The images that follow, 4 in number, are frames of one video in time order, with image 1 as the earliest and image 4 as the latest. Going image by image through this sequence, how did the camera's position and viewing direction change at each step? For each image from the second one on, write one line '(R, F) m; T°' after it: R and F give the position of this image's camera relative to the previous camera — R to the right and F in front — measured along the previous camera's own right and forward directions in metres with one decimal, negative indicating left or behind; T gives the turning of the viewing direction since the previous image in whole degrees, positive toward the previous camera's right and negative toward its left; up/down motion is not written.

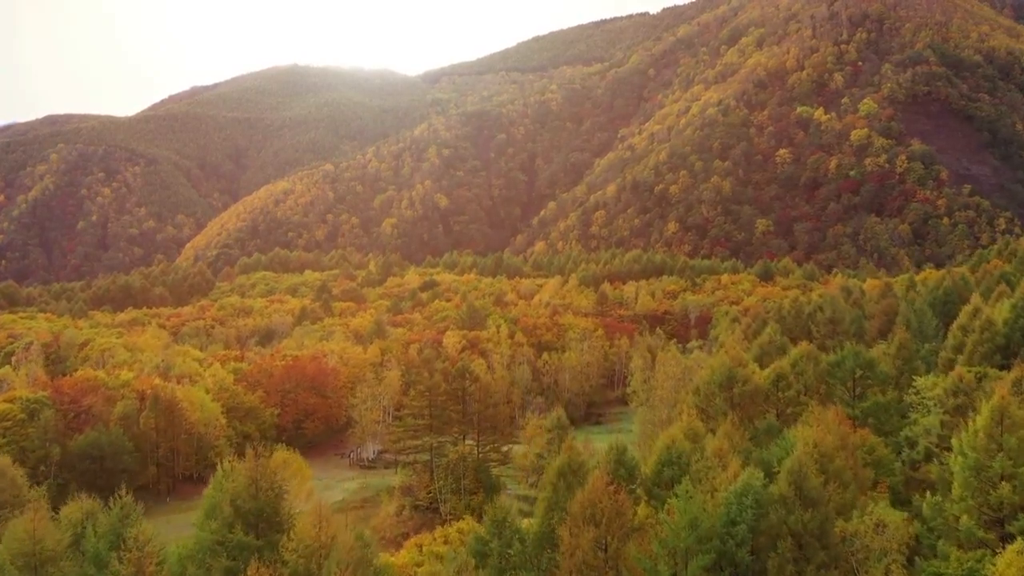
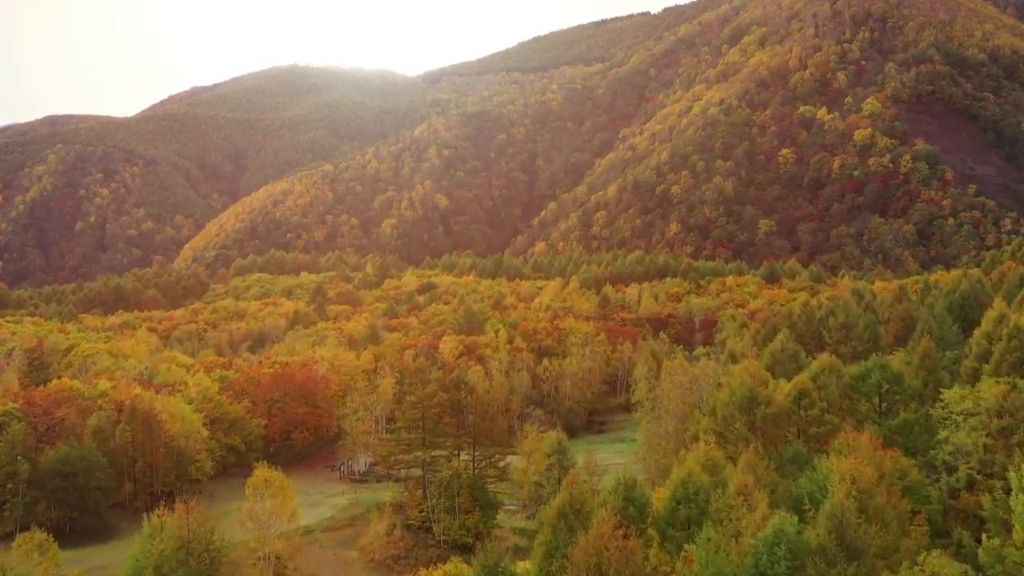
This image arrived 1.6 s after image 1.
(+0.2, +3.4) m; 0°
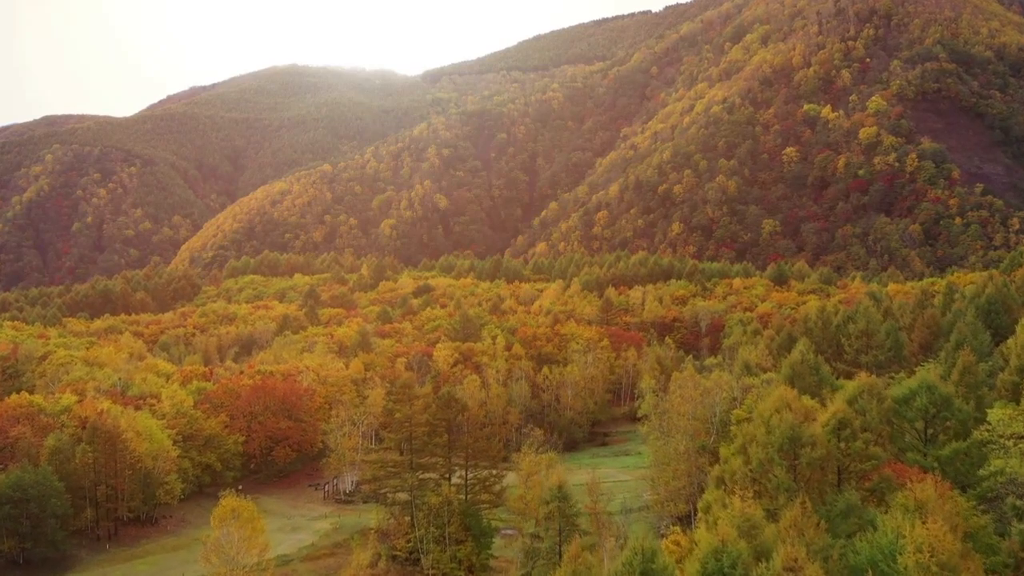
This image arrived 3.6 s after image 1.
(+0.3, +4.8) m; 0°
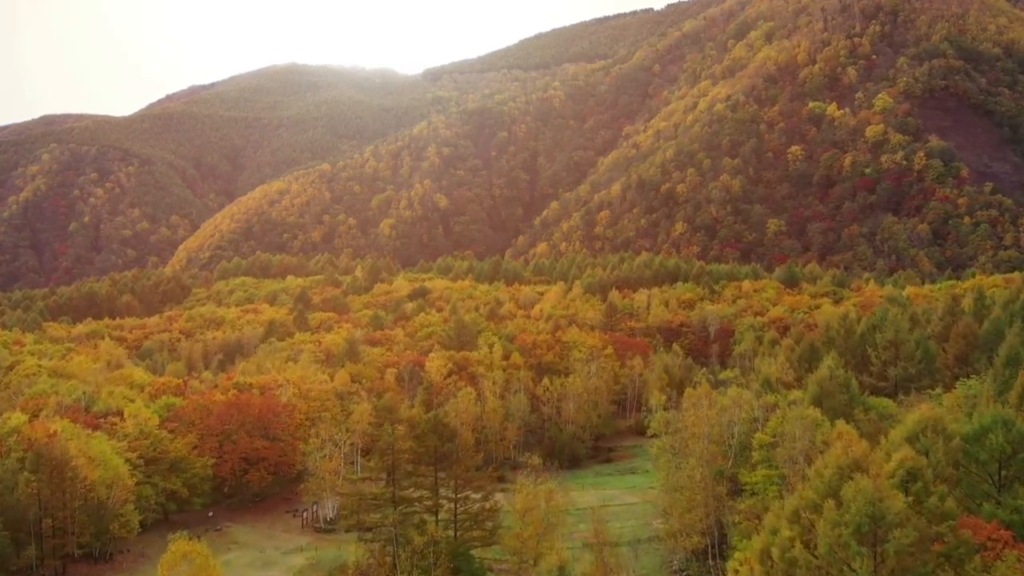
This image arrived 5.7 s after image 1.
(+0.3, +5.7) m; 0°
